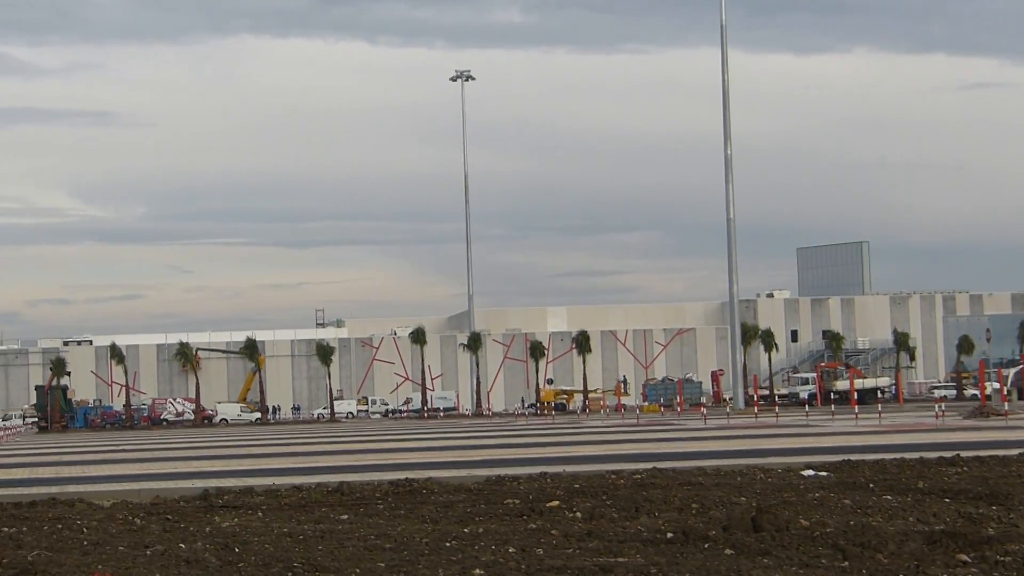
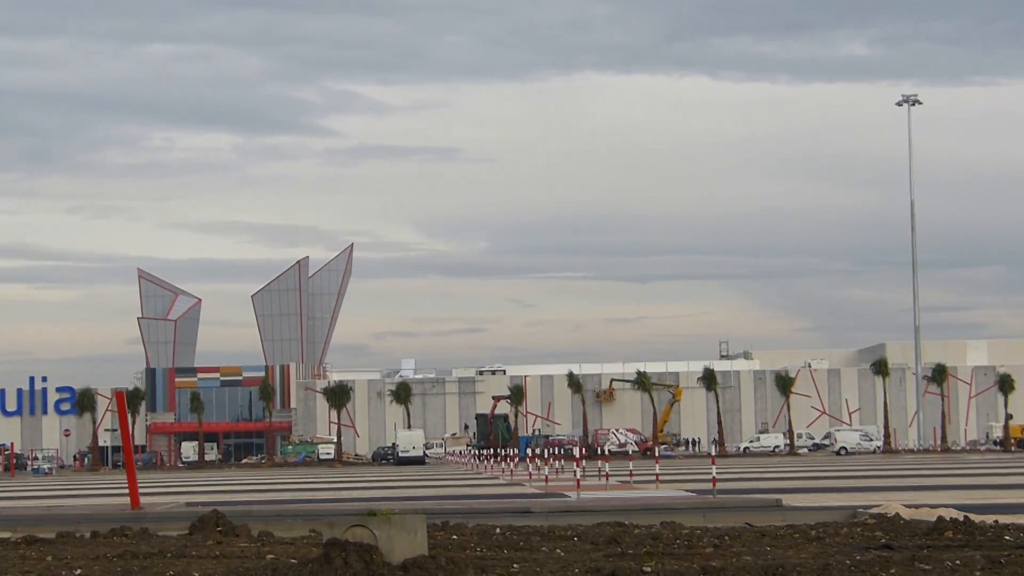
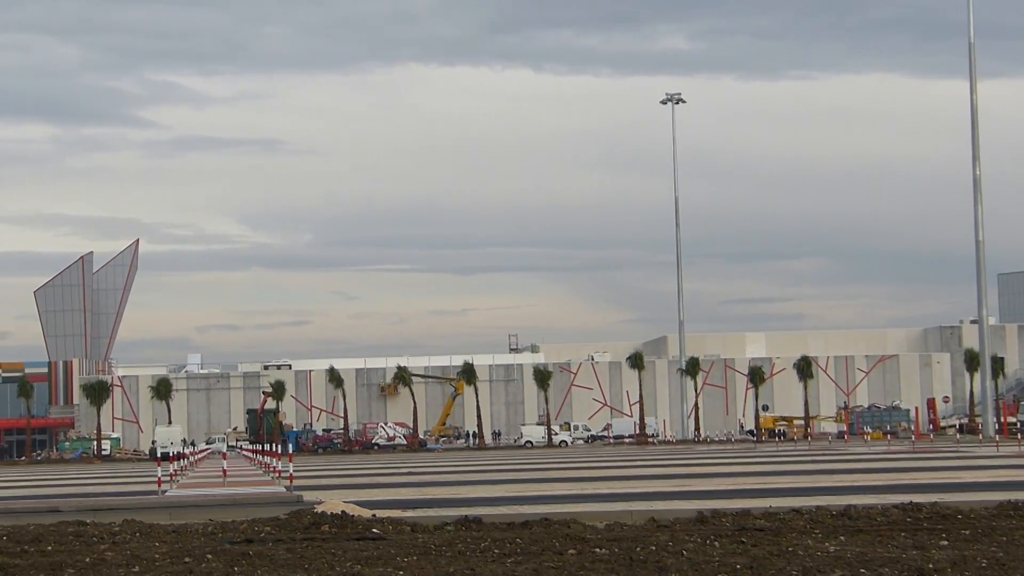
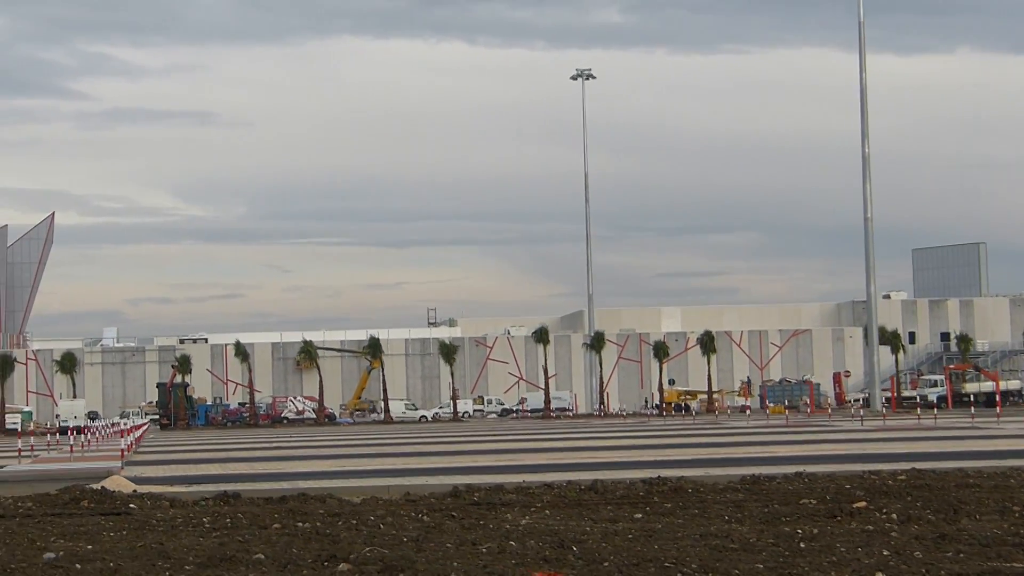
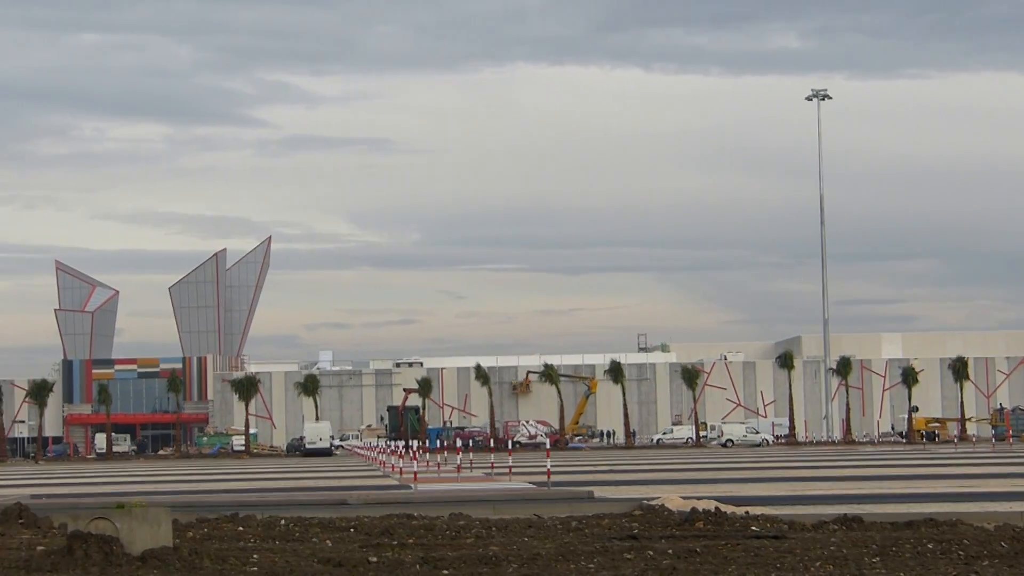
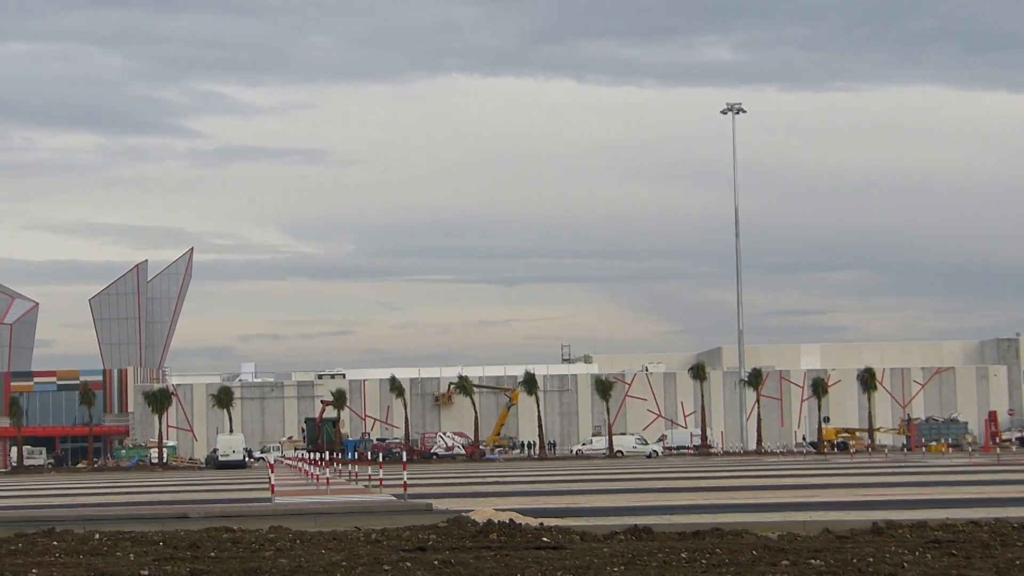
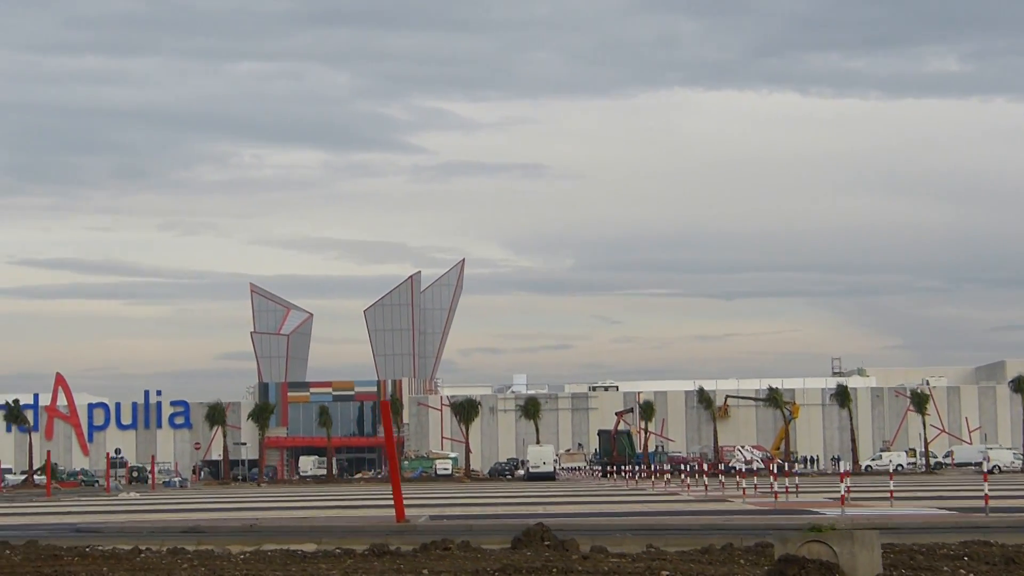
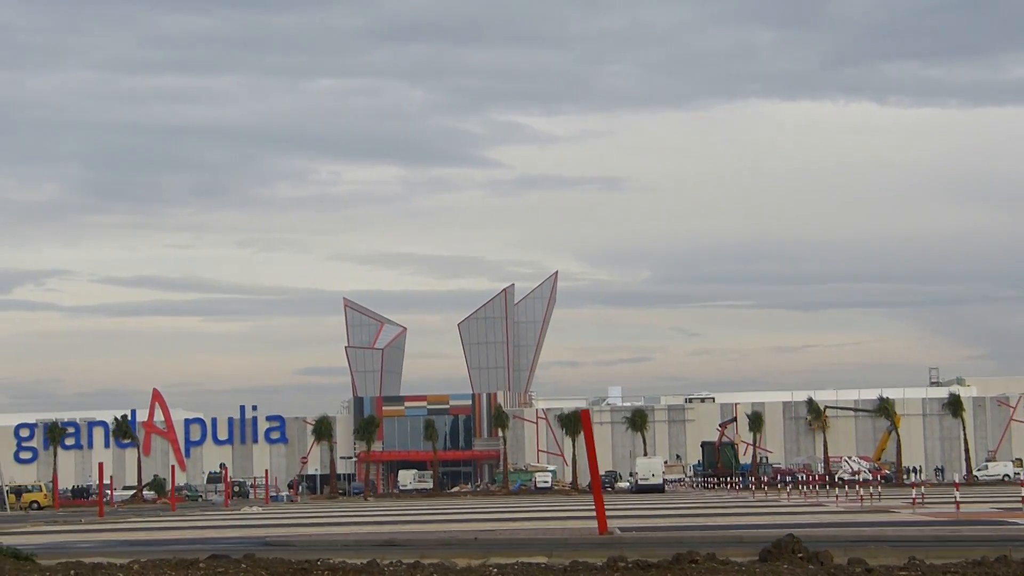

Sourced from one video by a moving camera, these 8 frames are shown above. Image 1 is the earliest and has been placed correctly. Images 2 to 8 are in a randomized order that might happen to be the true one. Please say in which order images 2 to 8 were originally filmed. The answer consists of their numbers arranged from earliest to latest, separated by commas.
4, 3, 6, 5, 2, 7, 8
